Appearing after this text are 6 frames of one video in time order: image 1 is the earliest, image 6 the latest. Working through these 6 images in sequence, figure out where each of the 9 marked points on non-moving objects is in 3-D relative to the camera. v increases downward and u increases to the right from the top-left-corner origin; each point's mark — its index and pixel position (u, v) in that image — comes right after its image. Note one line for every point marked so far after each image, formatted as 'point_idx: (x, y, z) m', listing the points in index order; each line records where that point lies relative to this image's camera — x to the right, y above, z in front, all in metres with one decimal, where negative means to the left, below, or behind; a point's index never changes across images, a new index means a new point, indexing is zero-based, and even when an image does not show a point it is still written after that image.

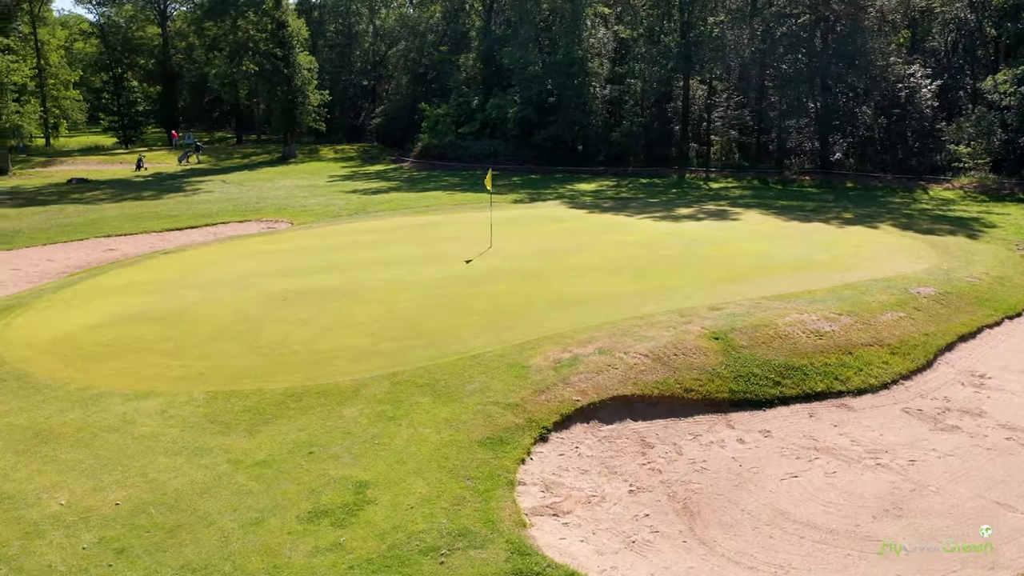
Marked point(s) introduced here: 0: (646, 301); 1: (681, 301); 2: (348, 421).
0: (+2.0, -0.2, +12.3) m
1: (+2.5, -0.2, +12.2) m
2: (-1.8, -1.4, +8.7) m
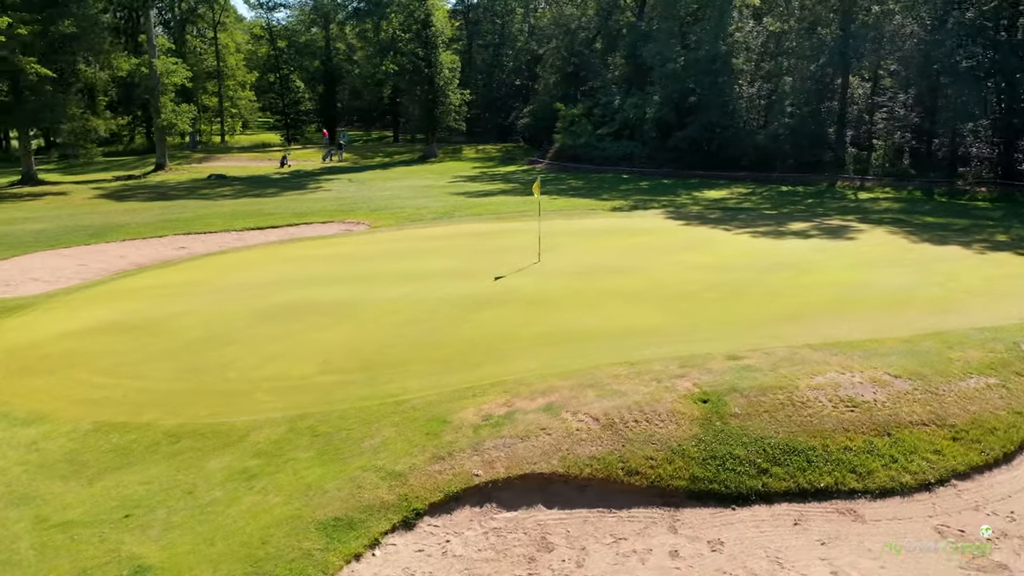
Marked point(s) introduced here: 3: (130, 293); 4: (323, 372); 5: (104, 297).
0: (+1.7, -0.7, +10.0) m
1: (+2.2, -0.7, +9.9) m
2: (-2.7, -1.6, +7.4) m
3: (-6.8, 0.0, +14.6) m
4: (-2.2, -1.0, +9.6) m
5: (-7.1, -0.1, +14.1) m
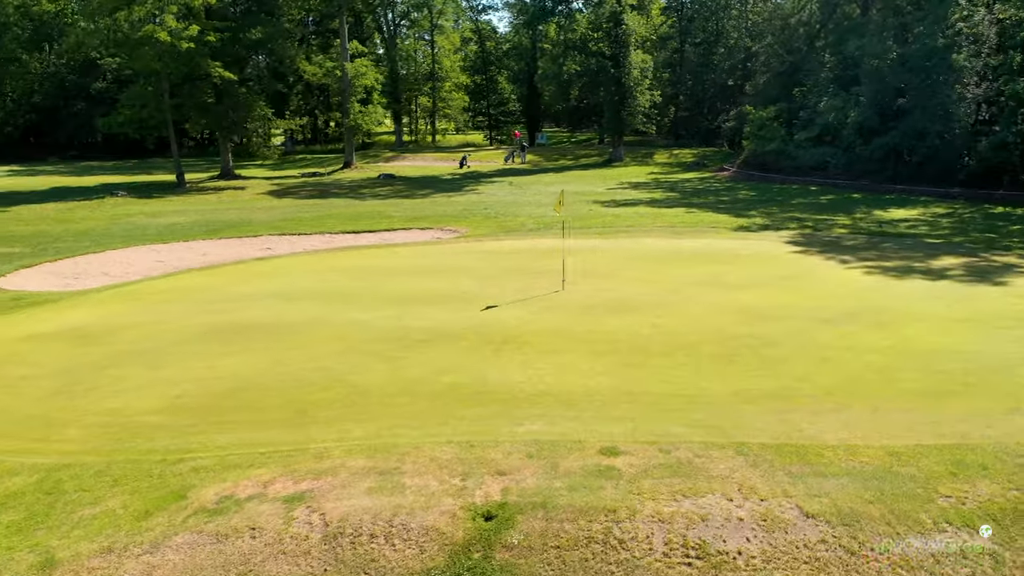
0: (+0.3, -1.2, +7.8) m
1: (+0.7, -1.3, +7.5) m
2: (-4.8, -1.8, +6.6) m
3: (-6.5, -0.1, +14.6) m
4: (-3.6, -1.3, +8.6) m
5: (-6.9, -0.1, +14.3) m
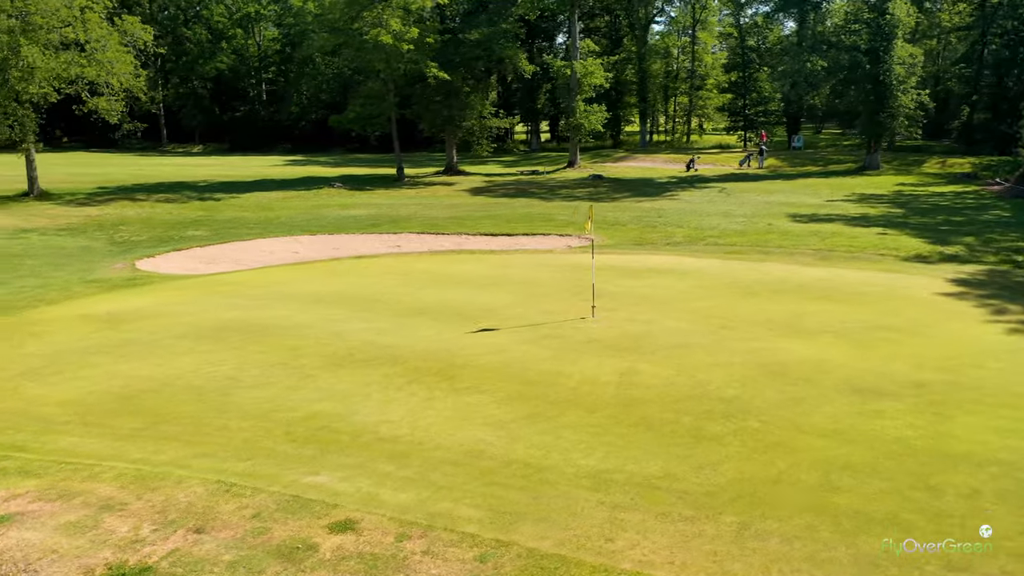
0: (-1.4, -1.5, +6.9) m
1: (-1.1, -1.6, +6.5) m
2: (-6.6, -1.7, +7.5) m
3: (-5.3, +0.1, +15.6) m
4: (-4.8, -1.2, +8.9) m
5: (-5.8, +0.1, +15.4) m
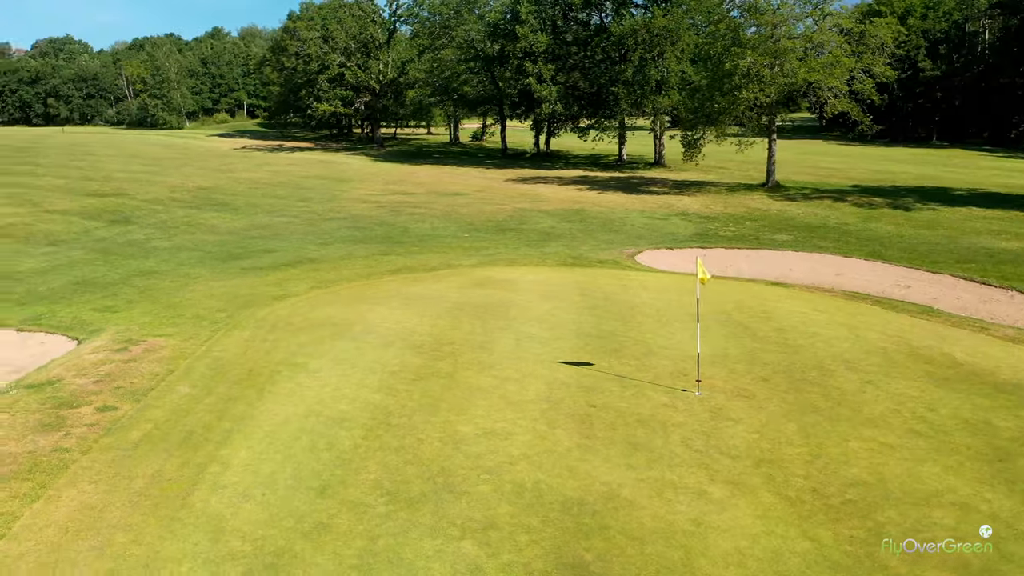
0: (-3.7, -1.2, +9.8) m
1: (-4.0, -1.3, +9.4) m
2: (-5.6, -0.4, +14.7) m
3: (+2.5, +0.2, +17.1) m
4: (-3.4, -0.5, +13.7) m
5: (+2.1, +0.3, +17.5) m
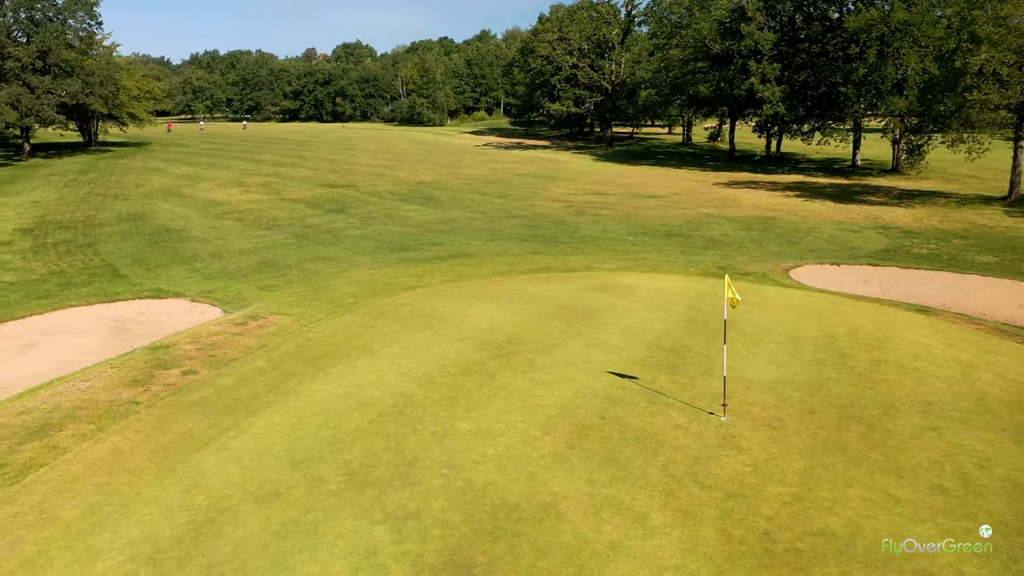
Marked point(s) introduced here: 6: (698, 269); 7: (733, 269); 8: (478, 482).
0: (-3.2, -1.0, +11.1) m
1: (-3.6, -1.1, +10.8) m
2: (-3.5, -0.1, +16.3) m
3: (+4.9, -0.1, +16.2) m
4: (-1.7, -0.4, +14.7) m
5: (+4.7, 0.0, +16.7) m
6: (+4.2, +0.5, +19.0) m
7: (+5.1, +0.4, +19.0) m
8: (-0.3, -1.8, +7.8) m
